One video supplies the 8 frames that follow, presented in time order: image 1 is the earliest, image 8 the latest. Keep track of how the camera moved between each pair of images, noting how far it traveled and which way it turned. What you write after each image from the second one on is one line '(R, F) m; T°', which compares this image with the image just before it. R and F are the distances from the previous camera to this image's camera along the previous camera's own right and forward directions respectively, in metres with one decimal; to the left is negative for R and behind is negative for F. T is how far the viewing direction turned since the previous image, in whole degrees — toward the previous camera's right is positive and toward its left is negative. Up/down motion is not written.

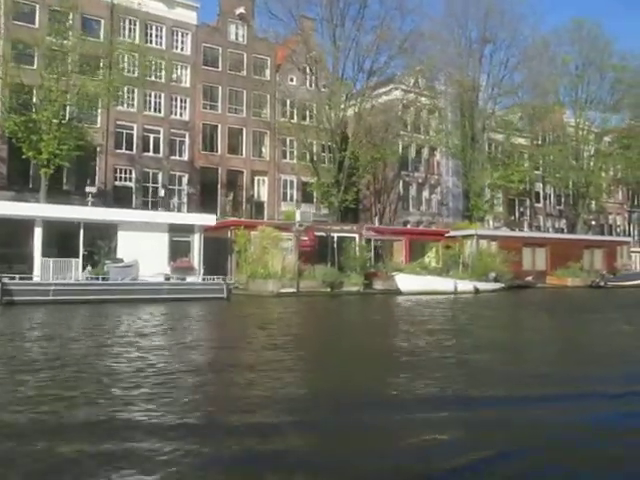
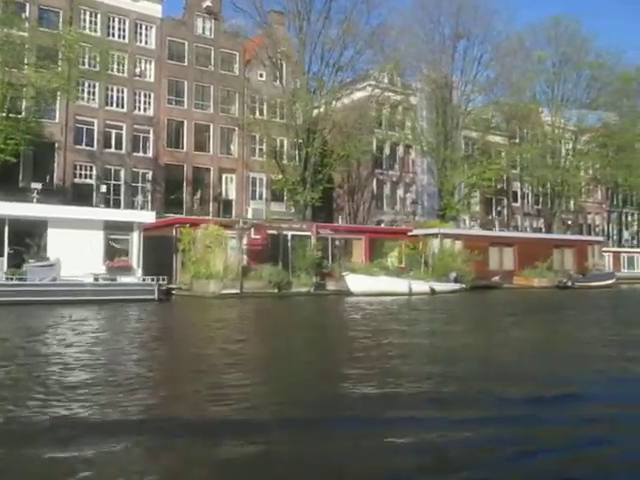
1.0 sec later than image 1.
(+1.4, +1.0) m; +1°
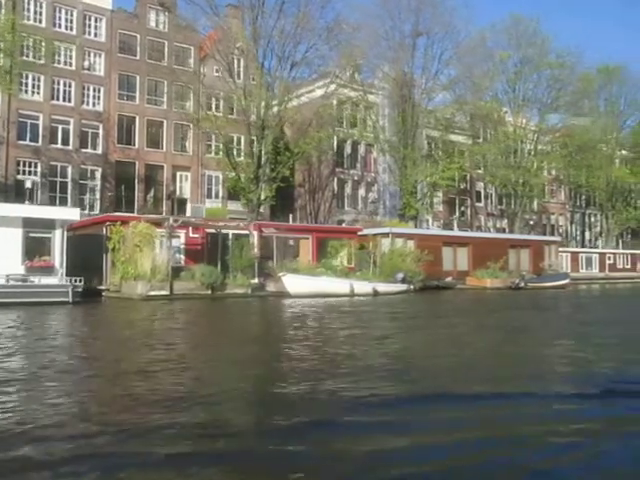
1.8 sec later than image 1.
(+1.2, +0.9) m; +2°
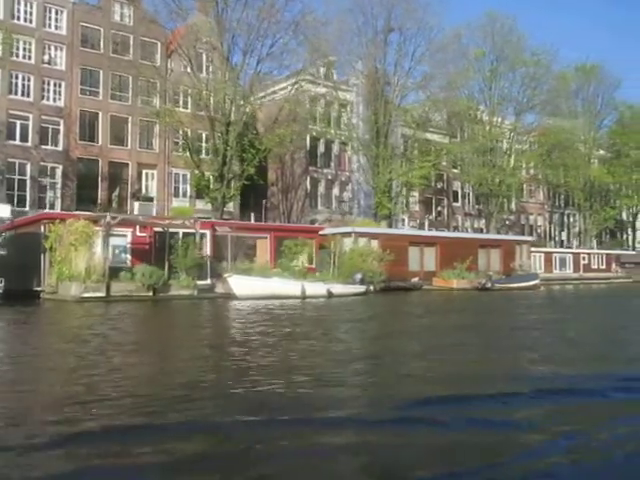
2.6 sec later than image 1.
(+1.2, +1.0) m; +1°
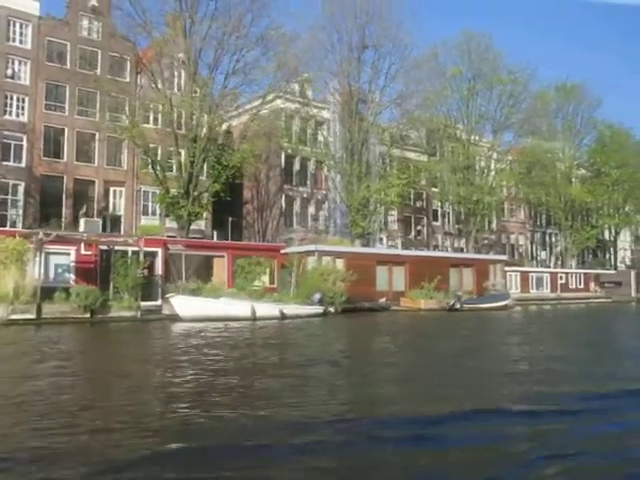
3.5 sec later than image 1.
(+1.2, +1.0) m; +1°
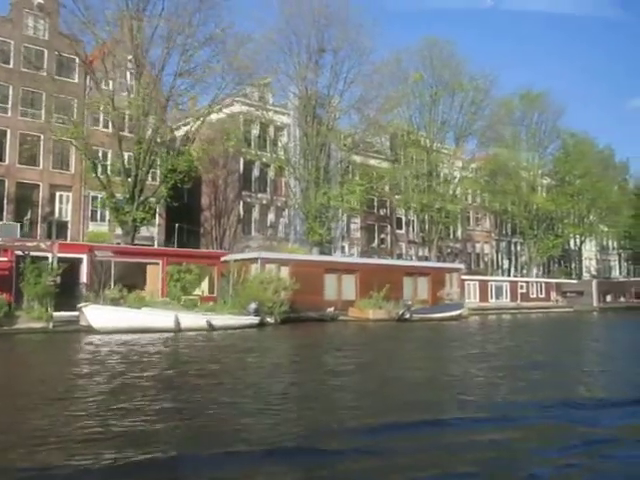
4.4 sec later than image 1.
(+1.3, +1.2) m; +2°
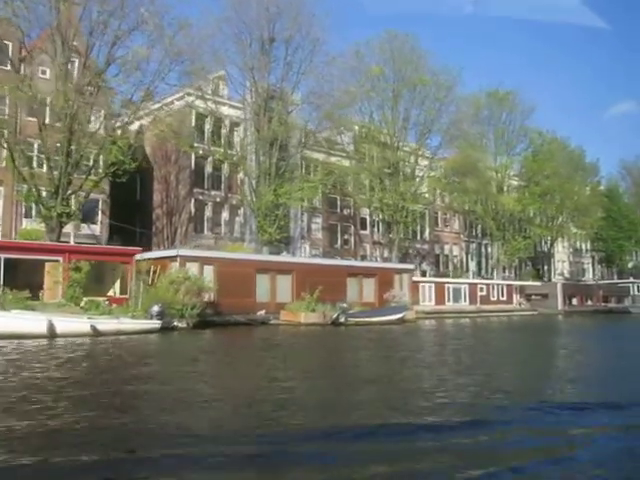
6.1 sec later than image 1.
(+2.2, +2.1) m; +1°
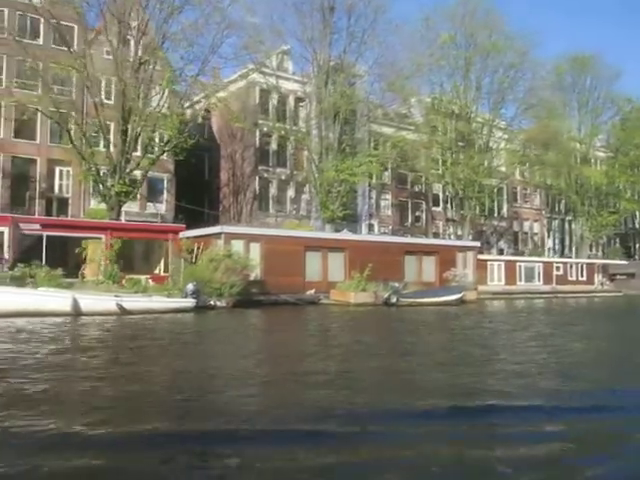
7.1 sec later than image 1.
(+1.2, +1.3) m; -7°
